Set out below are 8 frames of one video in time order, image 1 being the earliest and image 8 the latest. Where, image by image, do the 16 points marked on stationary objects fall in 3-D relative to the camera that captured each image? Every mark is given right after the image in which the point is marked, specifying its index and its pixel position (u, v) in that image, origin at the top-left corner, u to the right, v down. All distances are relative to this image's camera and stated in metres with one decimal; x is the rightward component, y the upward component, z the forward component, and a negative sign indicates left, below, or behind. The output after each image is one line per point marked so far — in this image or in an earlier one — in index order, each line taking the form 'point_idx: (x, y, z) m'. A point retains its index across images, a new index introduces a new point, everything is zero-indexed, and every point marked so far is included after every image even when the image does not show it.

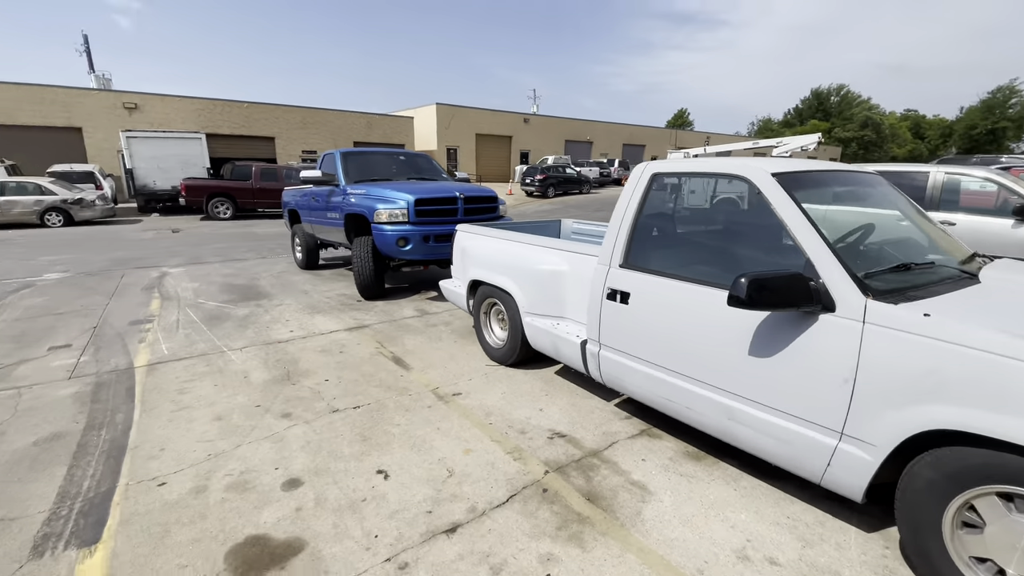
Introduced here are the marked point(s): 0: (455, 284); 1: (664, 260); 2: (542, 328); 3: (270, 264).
0: (-0.6, 0.0, +4.8) m
1: (+0.9, +0.2, +2.8) m
2: (+0.2, -0.3, +3.6) m
3: (-4.9, +0.5, +9.5) m
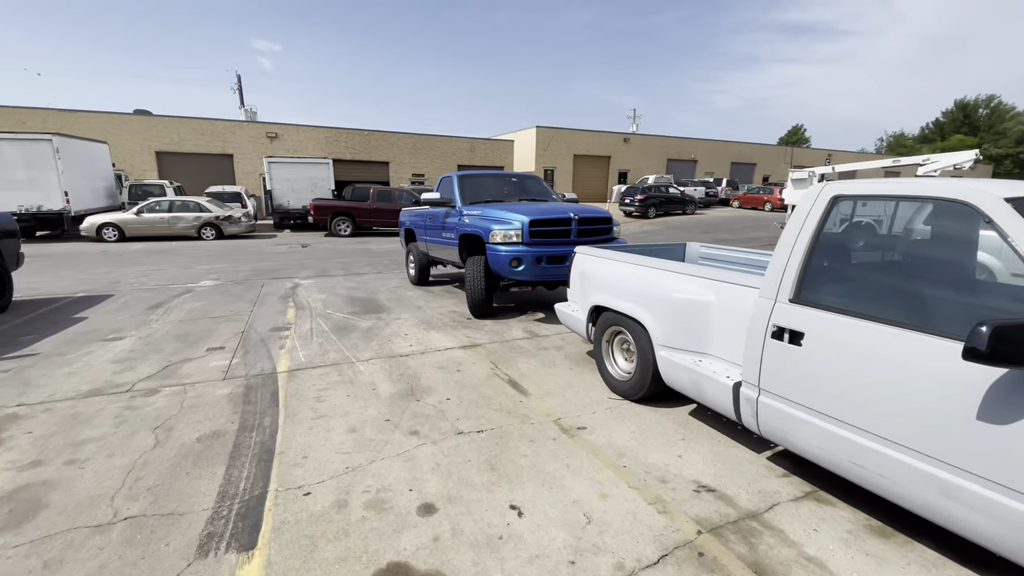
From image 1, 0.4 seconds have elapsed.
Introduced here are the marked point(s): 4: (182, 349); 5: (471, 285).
0: (+0.6, -0.2, +4.6) m
1: (+1.7, 0.0, +2.4) m
2: (+1.2, -0.5, +3.3) m
3: (-2.7, +0.2, +10.1) m
4: (-3.7, -0.7, +5.3) m
5: (-0.6, 0.0, +6.3) m
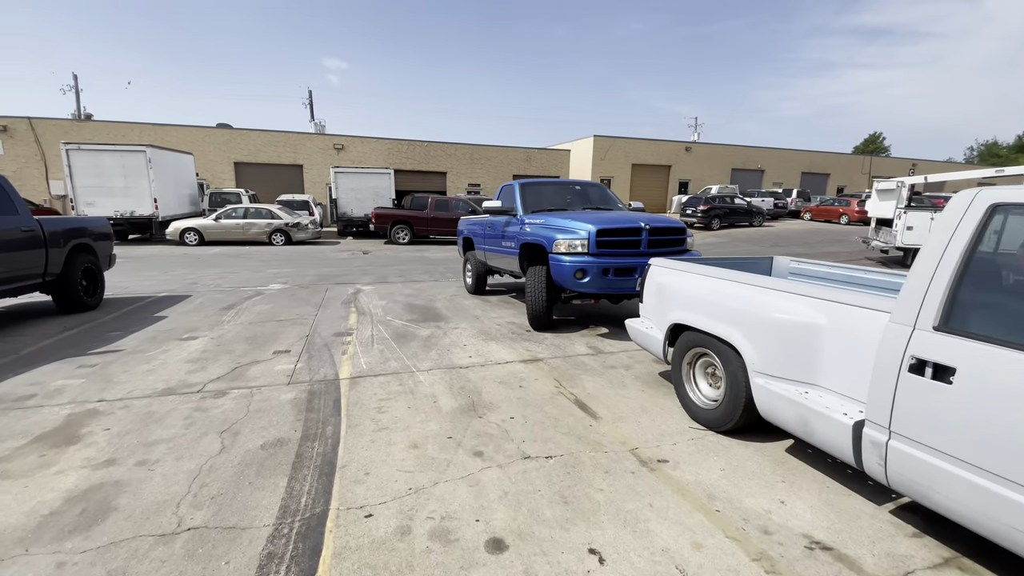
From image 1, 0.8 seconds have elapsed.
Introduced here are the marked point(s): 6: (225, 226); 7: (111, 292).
0: (+1.2, -0.3, +4.3) m
1: (+2.1, -0.2, +2.0) m
2: (+1.6, -0.6, +2.9) m
3: (-1.5, 0.0, +10.1) m
4: (-3.0, -0.7, +5.4) m
5: (+0.3, -0.1, +6.1) m
6: (-10.7, +2.3, +17.8) m
7: (-8.0, -0.1, +9.5) m
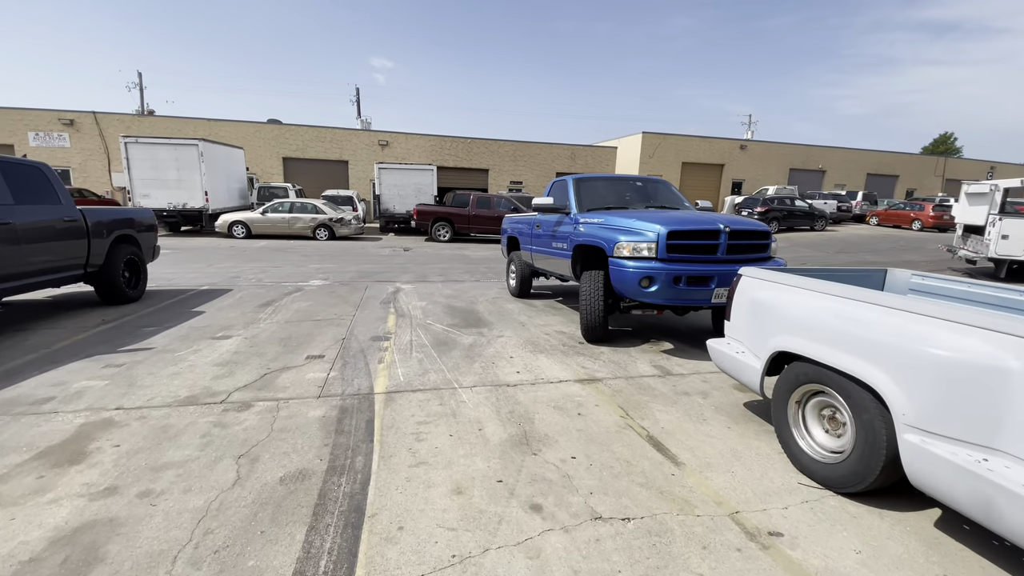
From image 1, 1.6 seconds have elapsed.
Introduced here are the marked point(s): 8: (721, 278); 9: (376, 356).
0: (+1.7, -0.4, +3.6) m
1: (+2.3, -0.3, +1.2) m
2: (+2.0, -0.8, +2.1) m
3: (-0.6, 0.0, +9.5) m
4: (-2.4, -0.7, +5.1) m
5: (+0.9, -0.2, +5.4) m
6: (-9.1, +2.6, +18.0) m
7: (-7.1, +0.1, +9.5) m
8: (+2.1, +0.1, +4.9) m
9: (-1.4, -0.7, +5.0) m
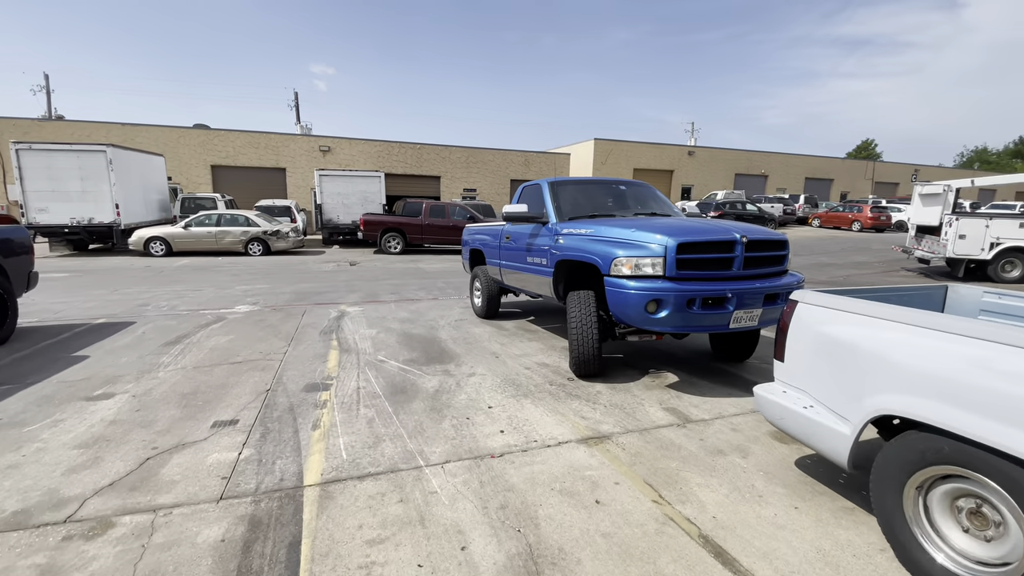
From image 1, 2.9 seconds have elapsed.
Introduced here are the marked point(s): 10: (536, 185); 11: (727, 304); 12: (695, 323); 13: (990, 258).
0: (+1.6, -0.6, +2.7) m
1: (+2.5, -0.4, +0.4) m
2: (+2.1, -0.9, +1.3) m
3: (-1.2, -0.4, +8.4) m
4: (-2.6, -1.0, +3.8) m
5: (+0.6, -0.4, +4.5) m
6: (-10.6, +1.8, +16.0) m
7: (-7.7, -0.5, +7.7) m
8: (+1.9, -0.1, +4.0) m
9: (-1.6, -1.0, +3.8) m
10: (+0.3, +1.3, +5.8) m
11: (+1.8, -0.1, +4.0) m
12: (+1.5, -0.3, +4.0) m
13: (+12.0, +0.7, +12.0) m
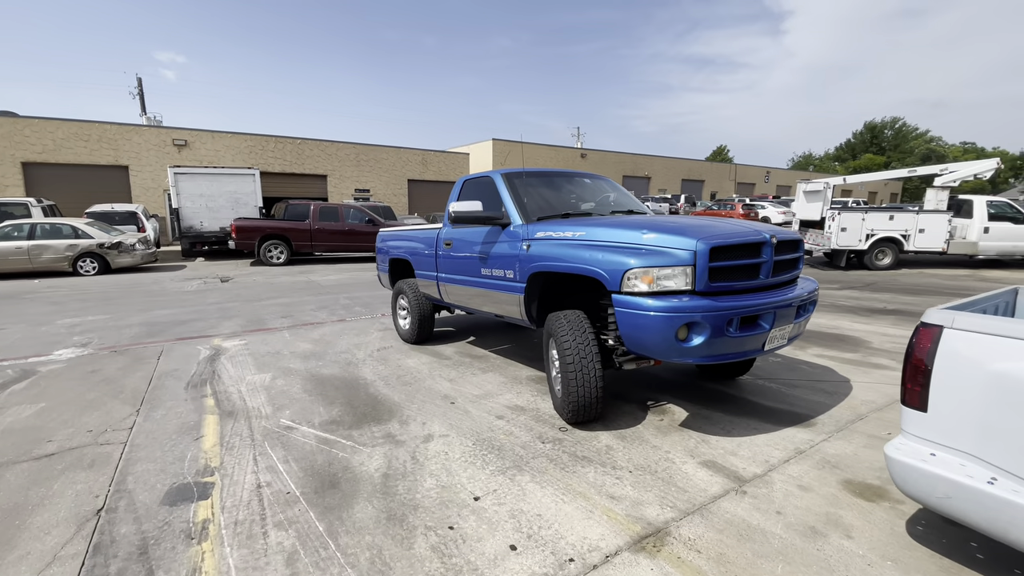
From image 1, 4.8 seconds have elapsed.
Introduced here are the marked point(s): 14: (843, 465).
0: (+1.8, -0.7, +1.9) m
1: (+3.2, -0.4, -0.2) m
2: (+2.6, -1.0, +0.6) m
3: (-2.2, -0.6, +6.8) m
4: (-2.5, -1.4, +2.0) m
5: (+0.4, -0.6, +3.4) m
6: (-13.2, +0.9, +12.2) m
7: (-8.4, -1.1, +4.7) m
8: (+1.8, -0.2, +3.2) m
9: (-1.5, -1.3, +2.2) m
10: (-0.3, +1.1, +4.7) m
11: (+1.7, -0.2, +3.2) m
12: (+1.4, -0.4, +3.1) m
13: (+9.8, +1.1, +13.2) m
14: (+2.1, -1.1, +3.0) m
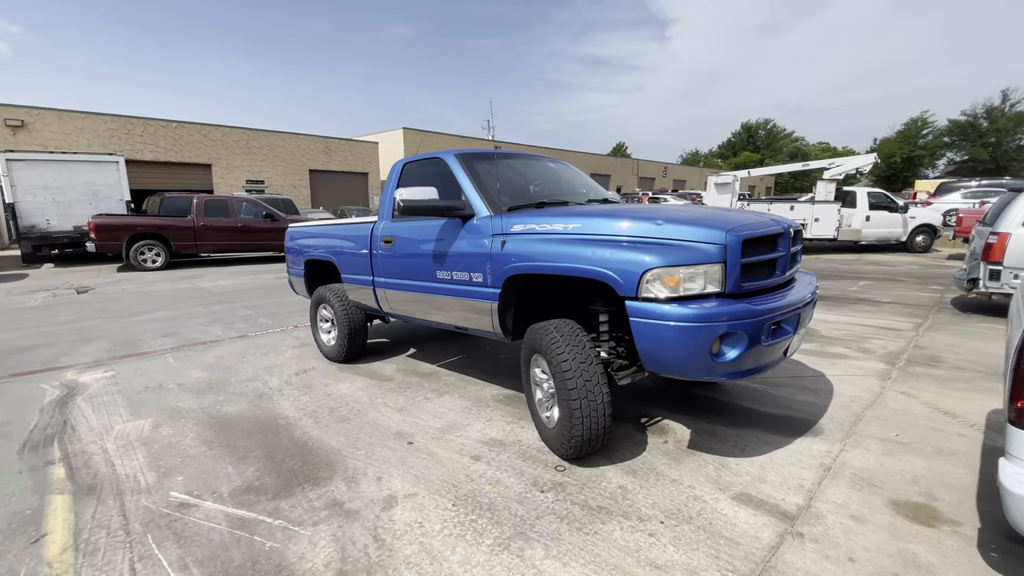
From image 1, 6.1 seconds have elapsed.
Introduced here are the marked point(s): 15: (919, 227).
0: (+2.0, -0.7, +1.5) m
1: (+3.7, -0.4, -0.3) m
2: (+3.0, -0.9, +0.4) m
3: (-2.9, -0.7, +5.6) m
4: (-2.3, -1.5, +0.8) m
5: (+0.3, -0.6, +2.7) m
6: (-14.7, +0.4, +8.8) m
7: (-8.5, -1.5, +2.4) m
8: (+1.7, -0.2, +2.8) m
9: (-1.4, -1.4, +1.2) m
10: (-0.6, +1.0, +3.8) m
11: (+1.6, -0.2, +2.8) m
12: (+1.4, -0.4, +2.7) m
13: (+7.7, +1.5, +14.1) m
14: (+2.0, -1.1, +2.7) m
15: (+12.6, +1.9, +14.8) m
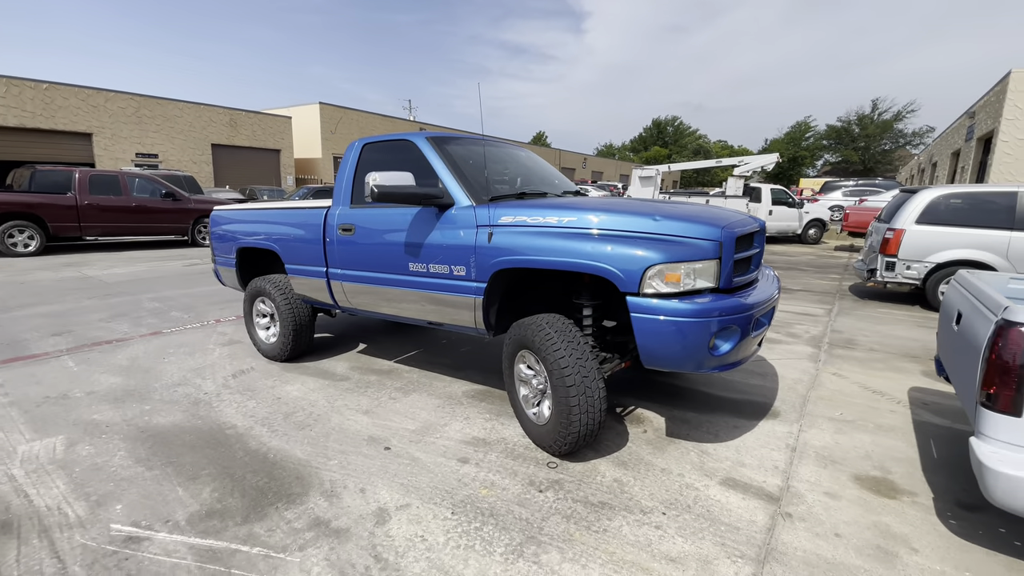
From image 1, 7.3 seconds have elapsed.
0: (+2.1, -0.7, +1.7) m
1: (+4.1, -0.4, +0.3) m
2: (+3.3, -1.0, +0.8) m
3: (-3.4, -0.7, +5.0) m
4: (-2.0, -1.6, +0.4) m
5: (+0.3, -0.6, +2.7) m
6: (-15.5, +0.6, +6.1) m
7: (-8.4, -1.5, +0.9) m
8: (+1.6, -0.1, +3.0) m
9: (-1.1, -1.4, +1.0) m
10: (-0.9, +1.1, +3.6) m
11: (+1.5, -0.2, +2.9) m
12: (+1.3, -0.4, +2.8) m
13: (+5.6, +1.9, +15.1) m
14: (+2.0, -1.0, +2.9) m
15: (+10.3, +2.3, +16.5) m
